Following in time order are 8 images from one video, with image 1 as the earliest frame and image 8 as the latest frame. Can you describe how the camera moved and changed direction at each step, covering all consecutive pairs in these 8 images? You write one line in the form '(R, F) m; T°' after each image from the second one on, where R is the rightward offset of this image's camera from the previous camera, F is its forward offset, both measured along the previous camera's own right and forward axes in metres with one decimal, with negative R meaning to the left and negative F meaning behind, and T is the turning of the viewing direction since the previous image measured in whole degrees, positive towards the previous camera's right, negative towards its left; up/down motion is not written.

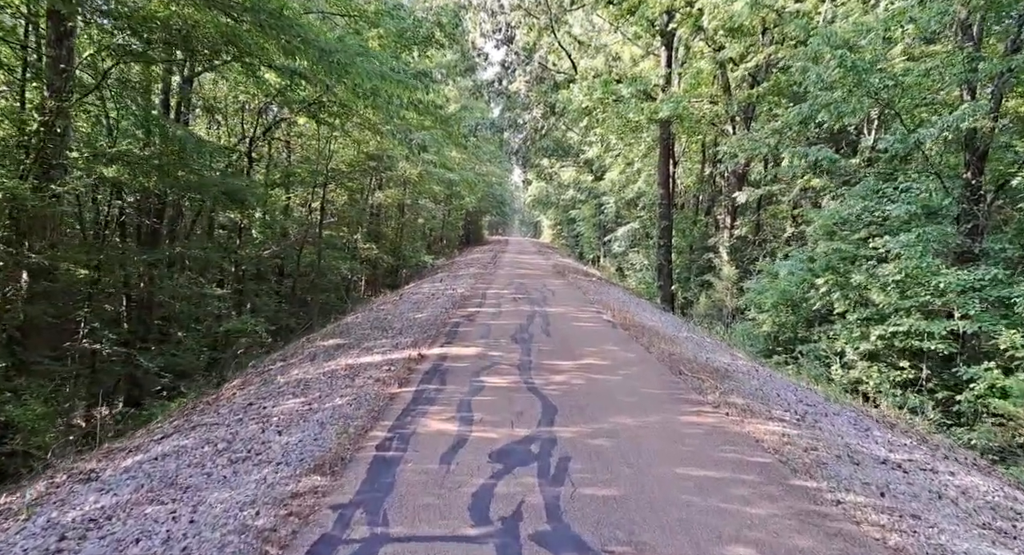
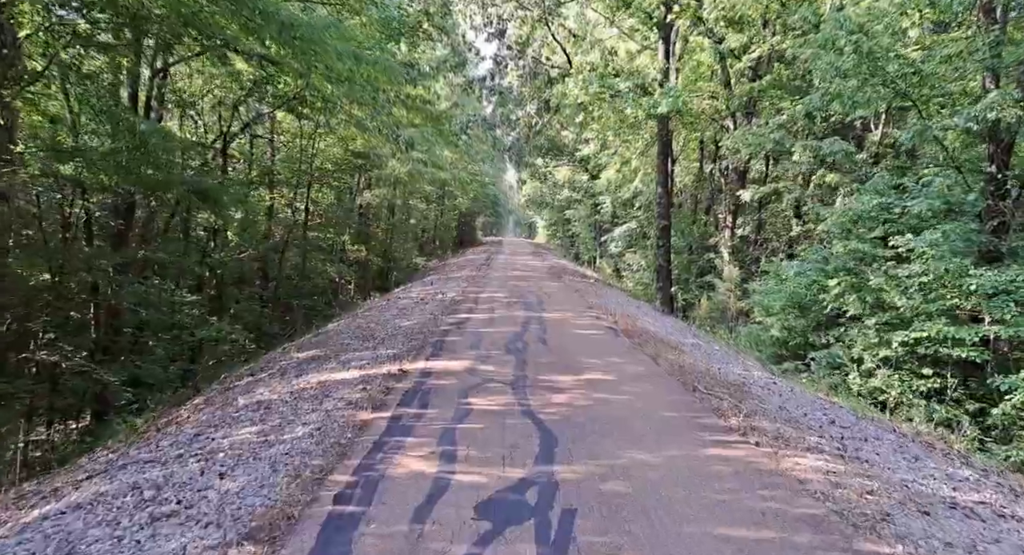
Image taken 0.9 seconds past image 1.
(0.0, +1.0) m; 0°
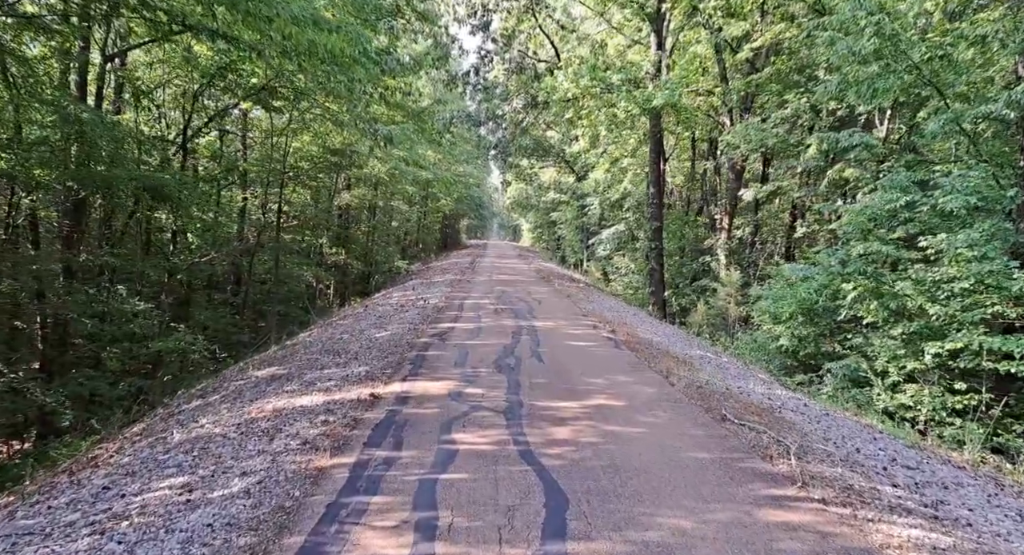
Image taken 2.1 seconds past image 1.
(-0.1, +1.3) m; +1°
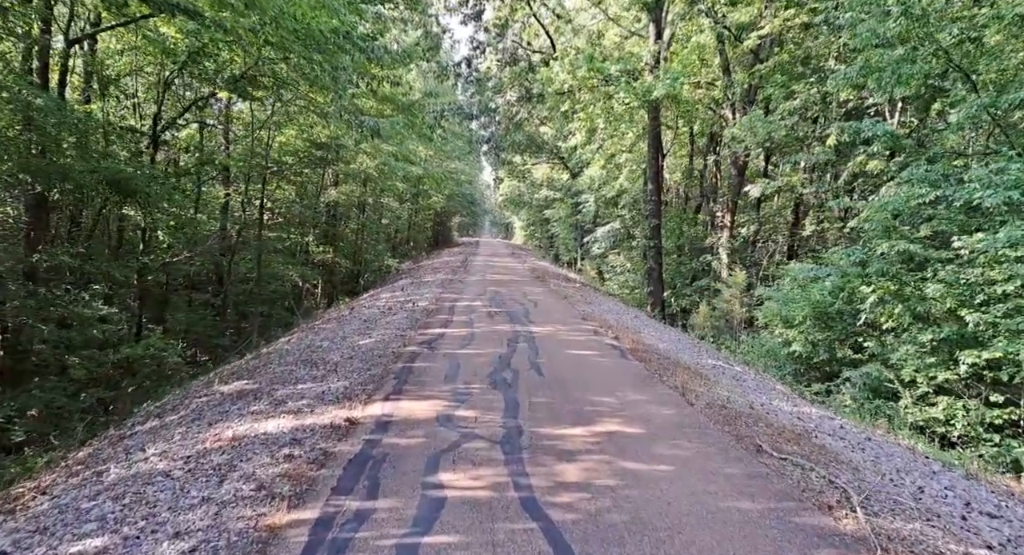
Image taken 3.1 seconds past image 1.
(0.0, +1.0) m; +1°
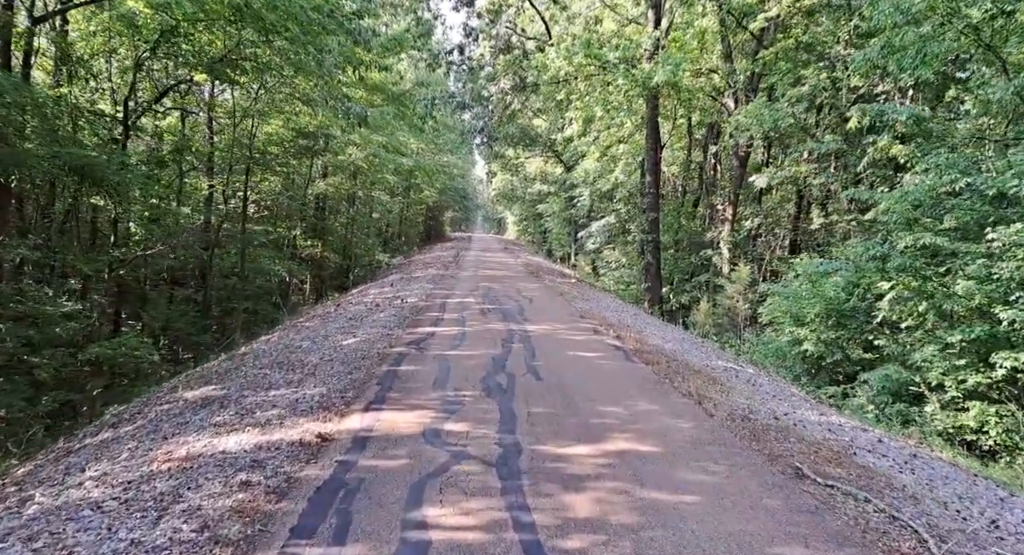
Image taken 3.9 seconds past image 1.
(0.0, +0.8) m; +1°
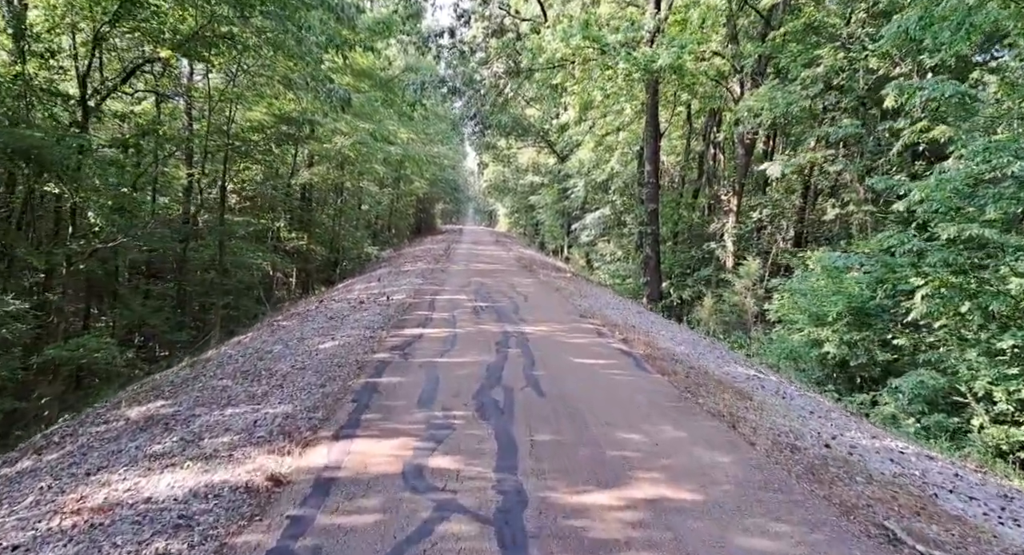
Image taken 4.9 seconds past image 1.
(-0.1, +1.1) m; +1°
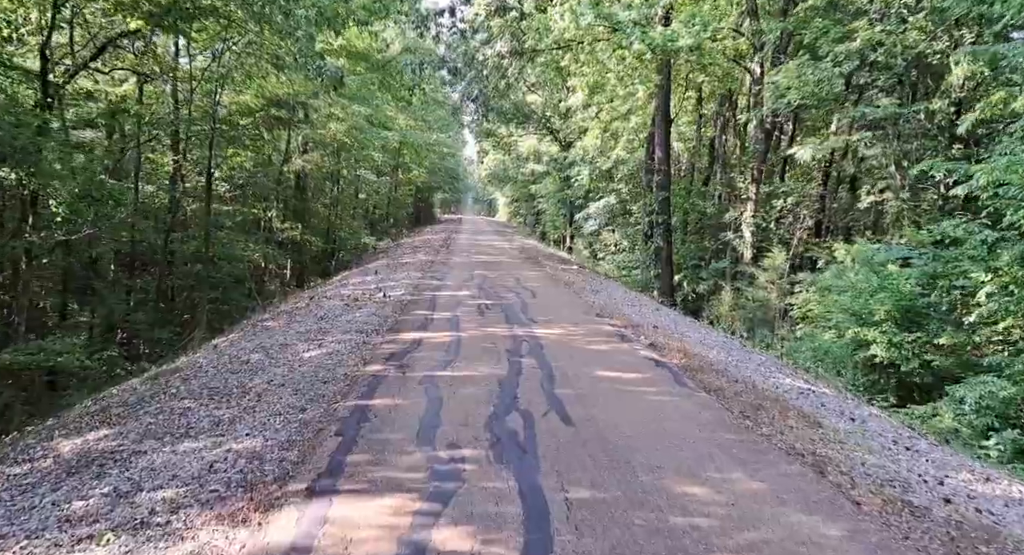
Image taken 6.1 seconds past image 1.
(-0.2, +1.2) m; 0°
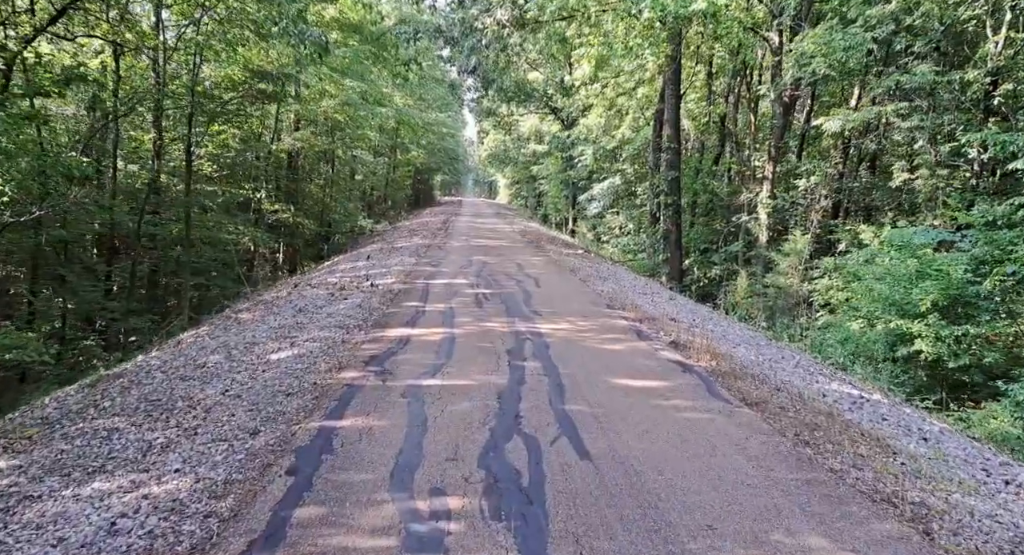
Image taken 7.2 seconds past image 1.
(0.0, +1.2) m; 0°
